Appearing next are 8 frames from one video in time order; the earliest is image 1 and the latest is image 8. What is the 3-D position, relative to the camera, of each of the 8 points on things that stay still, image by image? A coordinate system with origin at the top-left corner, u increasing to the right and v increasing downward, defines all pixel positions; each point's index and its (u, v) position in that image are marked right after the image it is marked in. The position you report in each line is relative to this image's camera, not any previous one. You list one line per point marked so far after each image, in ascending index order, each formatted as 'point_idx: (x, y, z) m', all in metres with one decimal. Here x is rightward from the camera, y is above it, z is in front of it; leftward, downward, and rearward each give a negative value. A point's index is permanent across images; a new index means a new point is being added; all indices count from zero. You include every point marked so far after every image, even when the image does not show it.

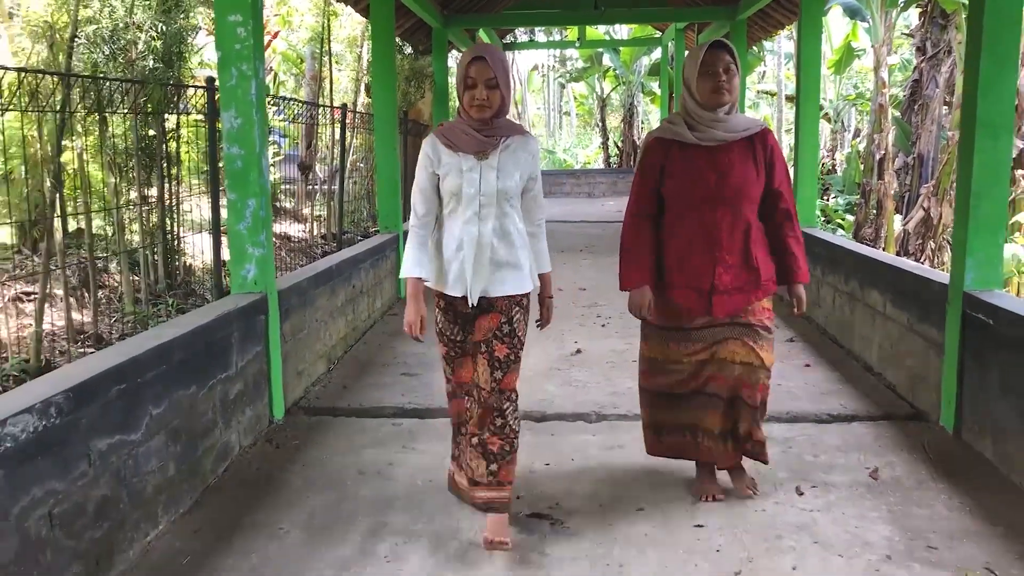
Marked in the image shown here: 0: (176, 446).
0: (-0.9, -0.4, +2.6) m
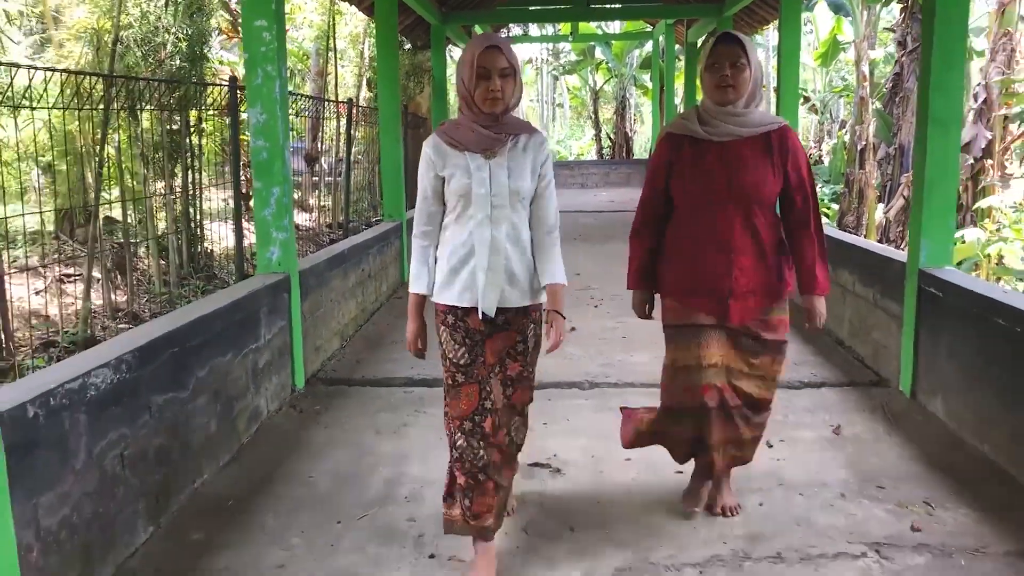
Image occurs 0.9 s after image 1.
0: (-0.9, -0.4, +2.9) m
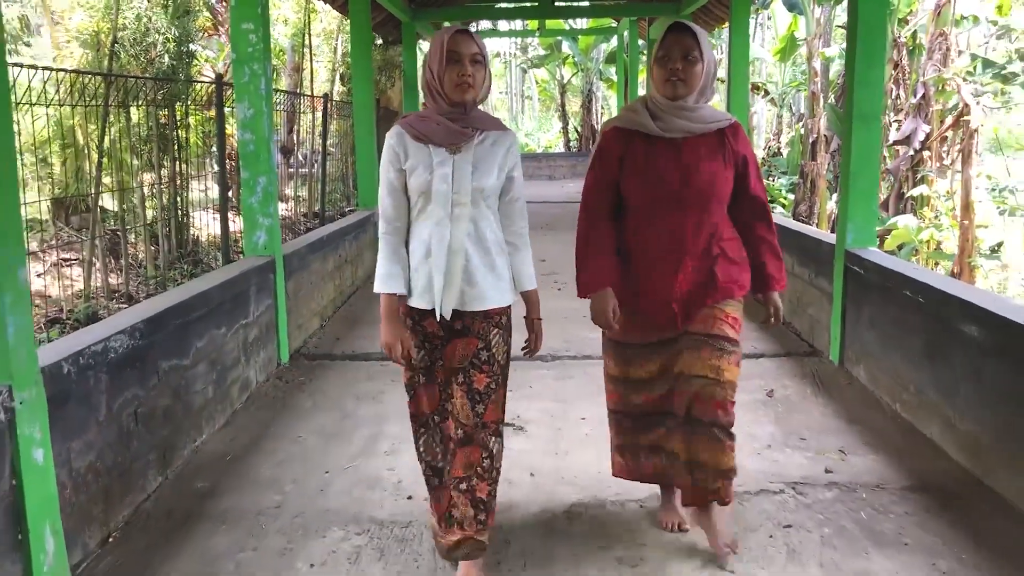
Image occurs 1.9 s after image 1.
0: (-1.0, -0.3, +3.2) m
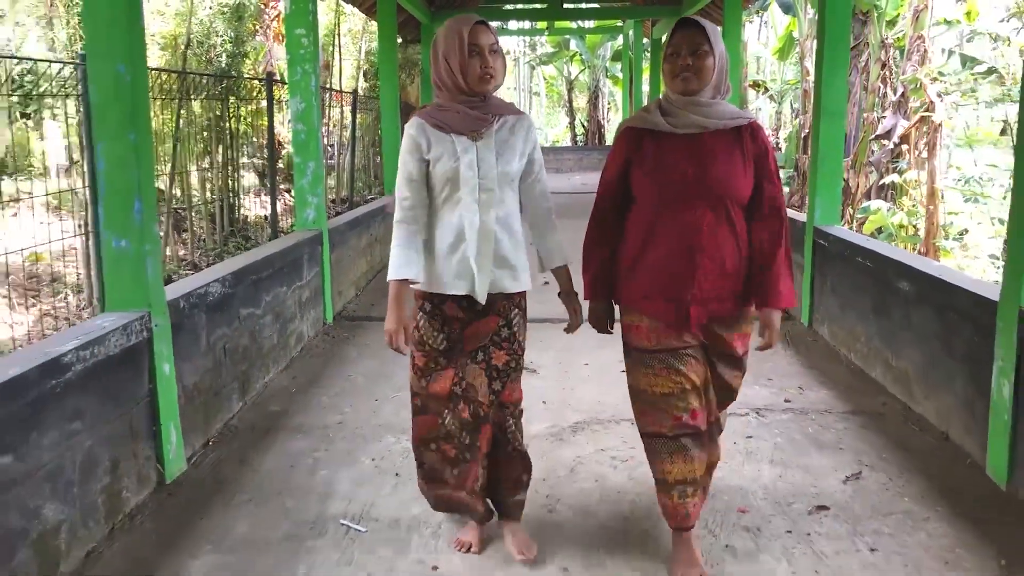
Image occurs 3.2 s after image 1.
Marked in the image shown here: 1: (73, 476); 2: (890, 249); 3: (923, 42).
0: (-1.0, -0.1, +3.8) m
1: (-1.0, -0.4, +2.2) m
2: (+1.4, +0.1, +3.5) m
3: (+2.8, +1.7, +6.3) m
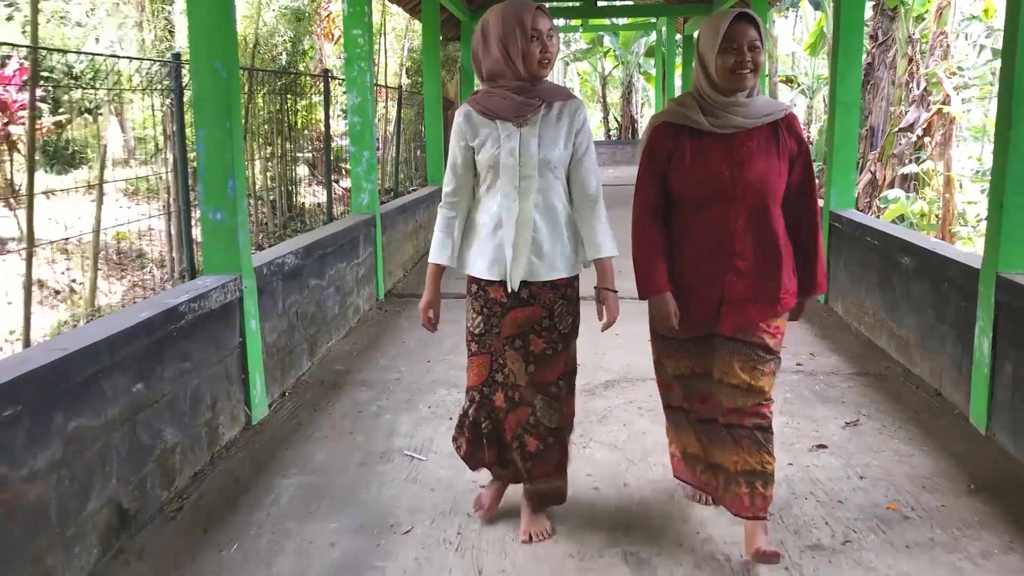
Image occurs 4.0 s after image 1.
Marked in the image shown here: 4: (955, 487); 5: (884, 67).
0: (-0.8, 0.0, +4.3) m
1: (-0.9, -0.3, +2.6) m
2: (+1.6, +0.2, +3.9) m
3: (+3.1, +1.8, +6.6) m
4: (+1.2, -0.5, +2.5) m
5: (+2.9, +1.7, +7.0) m
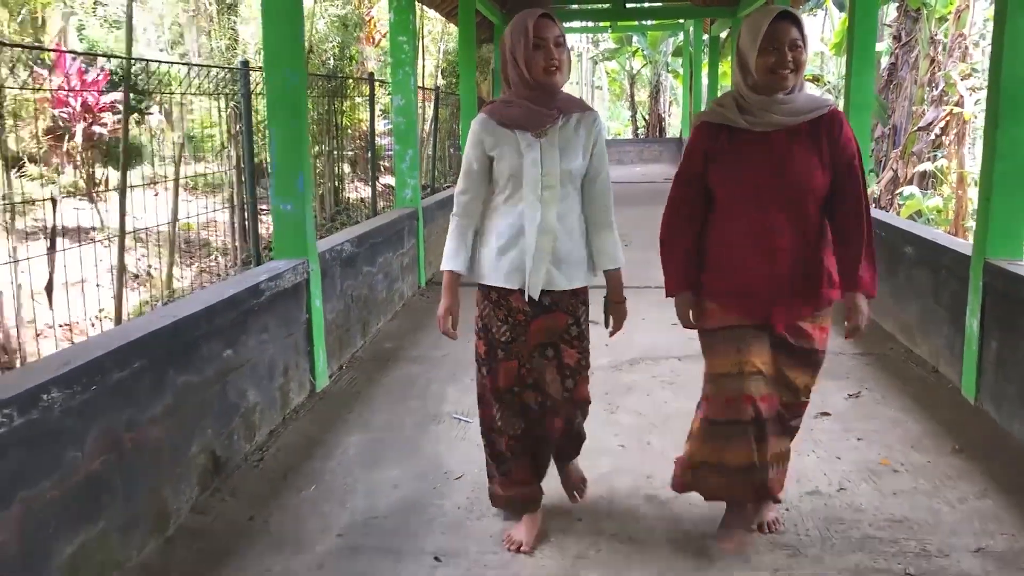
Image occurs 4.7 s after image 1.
0: (-0.6, 0.0, +4.6) m
1: (-0.8, -0.3, +3.0) m
2: (+1.7, +0.3, +4.2) m
3: (+3.3, +1.8, +6.8) m
4: (+1.3, -0.5, +2.8) m
5: (+3.1, +1.7, +7.3) m
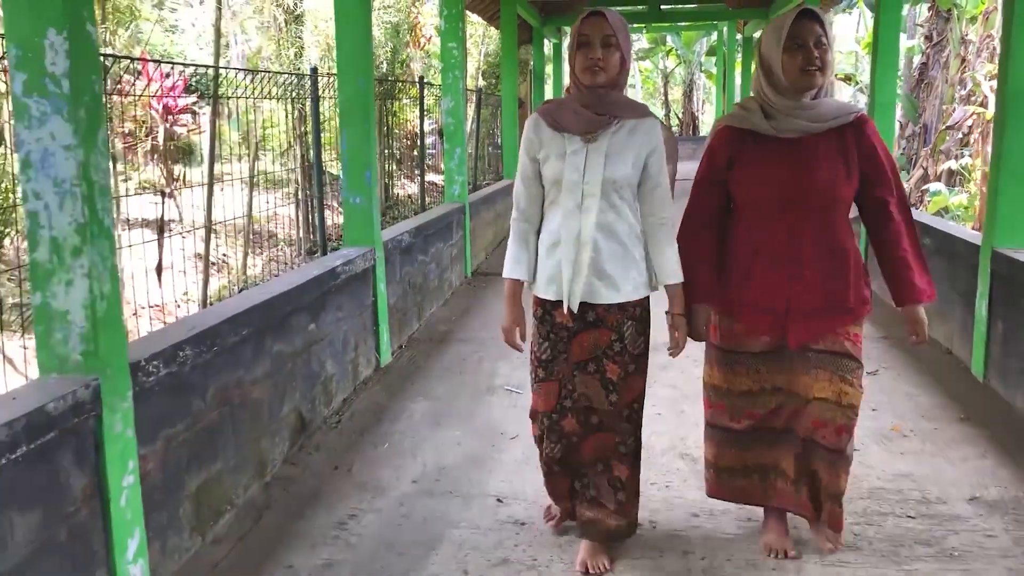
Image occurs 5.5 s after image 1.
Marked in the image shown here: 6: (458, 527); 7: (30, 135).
0: (-0.4, +0.1, +5.0) m
1: (-0.6, -0.2, +3.4) m
2: (+2.0, +0.4, +4.5) m
3: (+3.6, +1.9, +7.1) m
4: (+1.5, -0.4, +3.1) m
5: (+3.4, +1.8, +7.5) m
6: (-0.1, -0.6, +2.4) m
7: (-0.9, +0.3, +1.8) m
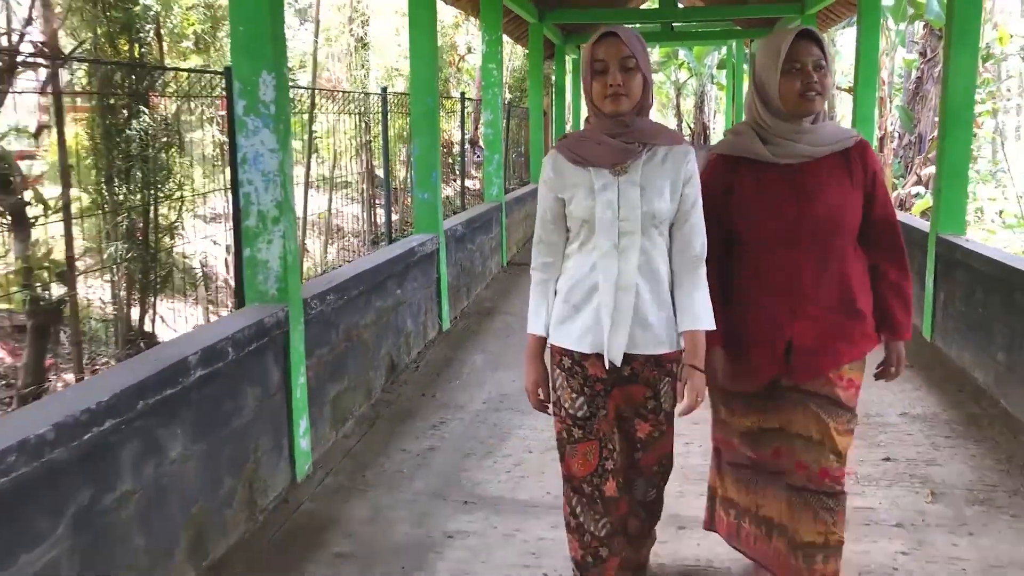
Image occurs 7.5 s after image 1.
0: (-0.2, +0.2, +5.9) m
1: (-0.4, -0.1, +4.3) m
2: (+2.2, +0.4, +5.3) m
3: (+3.8, +1.9, +7.9) m
4: (+1.7, -0.3, +4.0) m
5: (+3.7, +1.9, +8.4) m
6: (0.0, -0.5, +3.3) m
7: (-0.8, +0.4, +2.7) m
